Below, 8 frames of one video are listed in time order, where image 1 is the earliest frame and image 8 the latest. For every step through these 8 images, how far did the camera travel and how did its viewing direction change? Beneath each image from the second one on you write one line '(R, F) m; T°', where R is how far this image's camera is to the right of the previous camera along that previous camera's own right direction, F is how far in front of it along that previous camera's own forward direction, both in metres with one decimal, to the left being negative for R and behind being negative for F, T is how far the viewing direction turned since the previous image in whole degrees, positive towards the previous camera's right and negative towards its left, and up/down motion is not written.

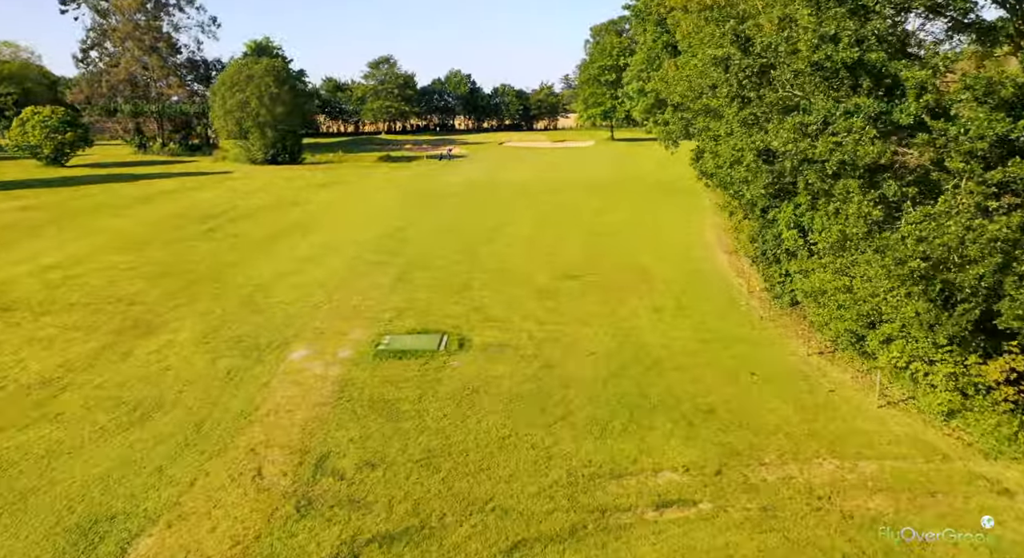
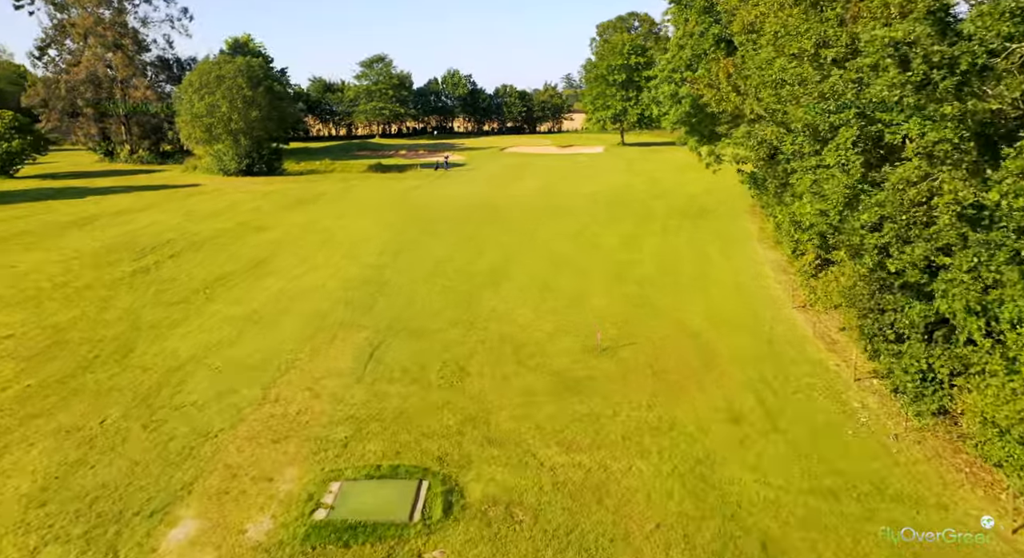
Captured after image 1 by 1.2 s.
(-0.3, +6.4) m; 0°
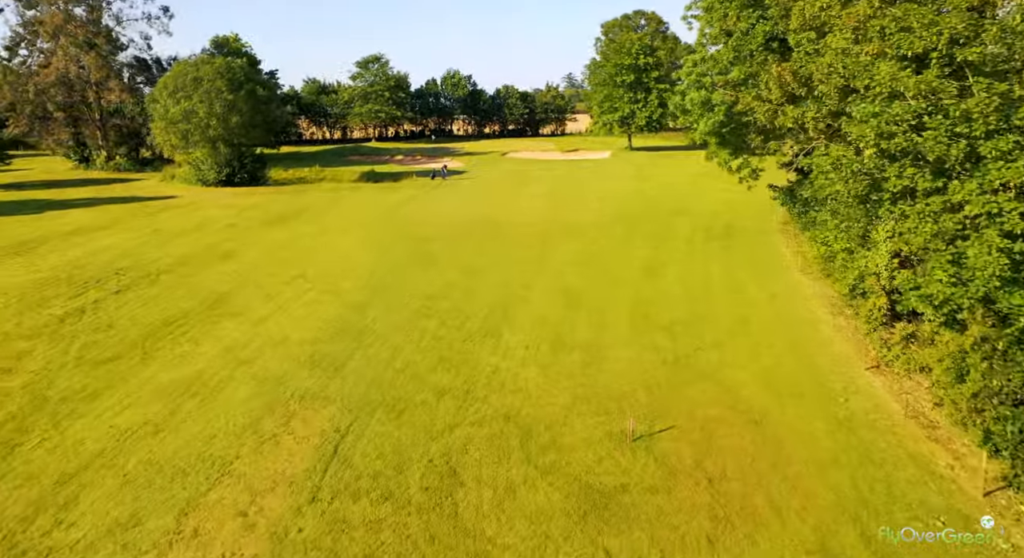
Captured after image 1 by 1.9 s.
(-0.1, +4.1) m; 0°
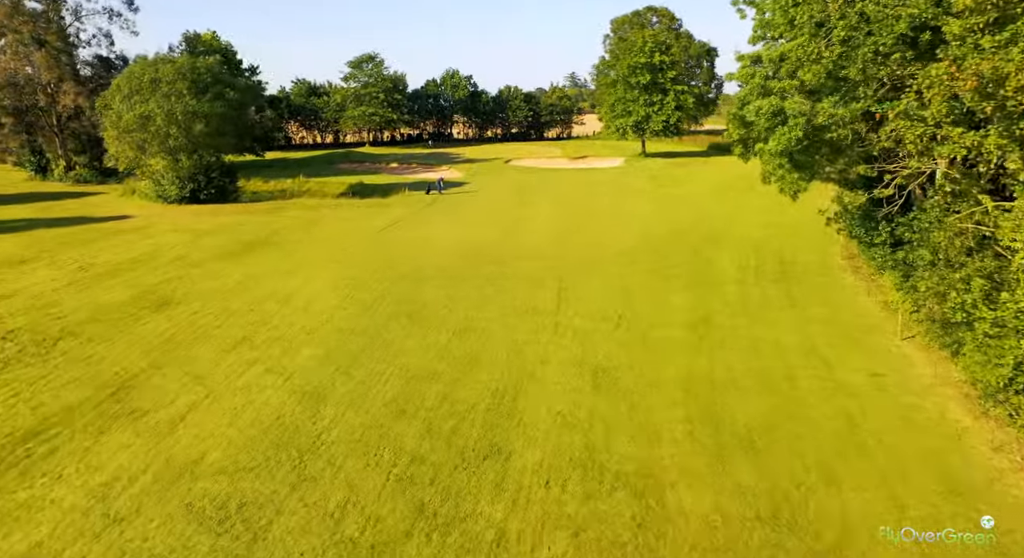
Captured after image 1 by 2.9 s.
(-0.2, +6.3) m; 0°
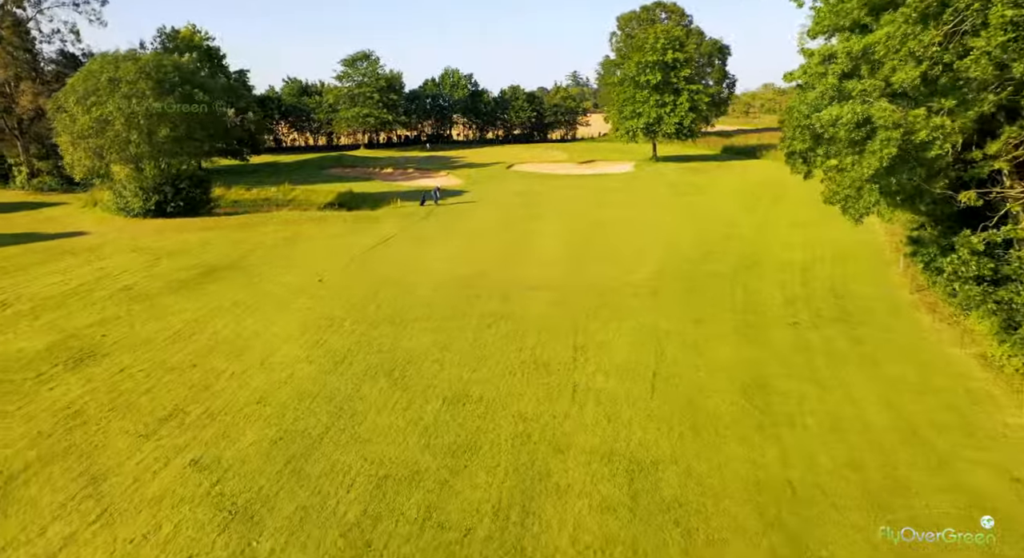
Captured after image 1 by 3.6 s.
(-0.1, +4.6) m; 0°
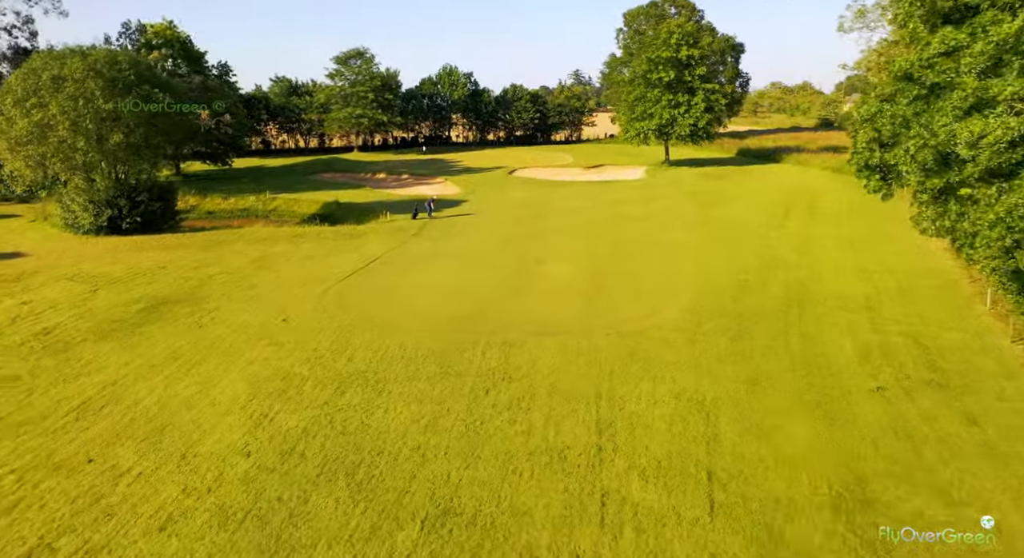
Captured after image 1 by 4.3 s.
(-0.1, +4.8) m; 0°
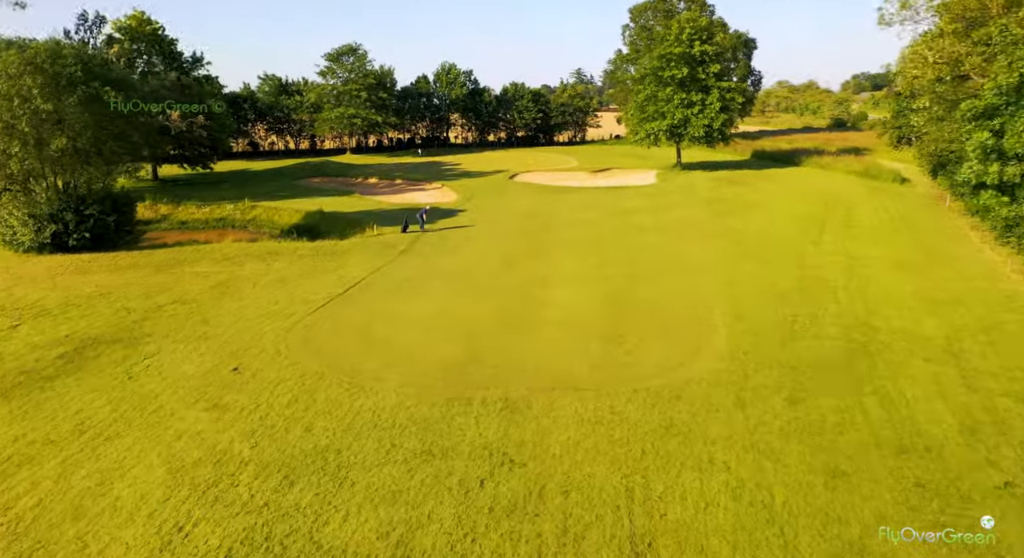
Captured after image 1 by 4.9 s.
(0.0, +4.3) m; 0°
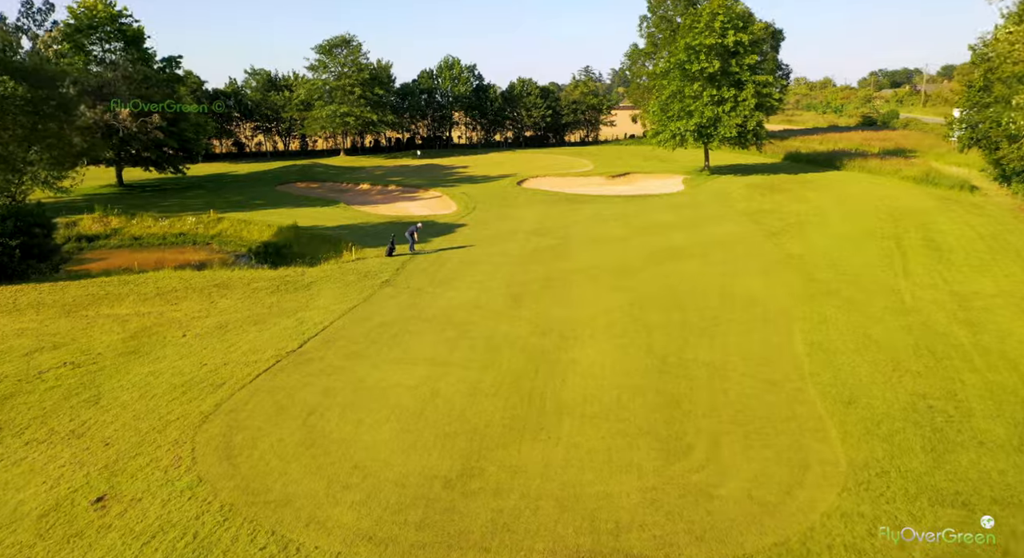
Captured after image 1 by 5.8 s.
(-0.1, +6.7) m; -1°
